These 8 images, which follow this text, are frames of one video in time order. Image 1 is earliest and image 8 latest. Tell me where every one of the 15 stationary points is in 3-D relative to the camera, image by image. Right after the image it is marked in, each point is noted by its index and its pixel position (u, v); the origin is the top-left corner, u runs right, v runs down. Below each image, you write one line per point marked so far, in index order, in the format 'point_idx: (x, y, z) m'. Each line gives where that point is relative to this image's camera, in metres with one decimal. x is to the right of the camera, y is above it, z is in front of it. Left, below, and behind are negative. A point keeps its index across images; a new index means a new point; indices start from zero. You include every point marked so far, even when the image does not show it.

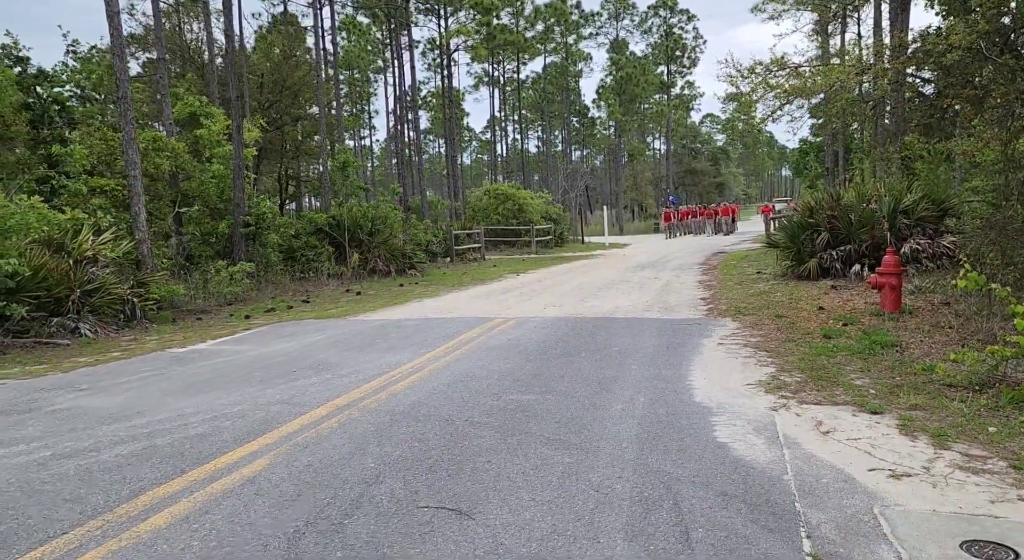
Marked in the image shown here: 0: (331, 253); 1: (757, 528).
0: (-5.0, +0.7, +16.9) m
1: (+1.2, -1.3, +3.2) m
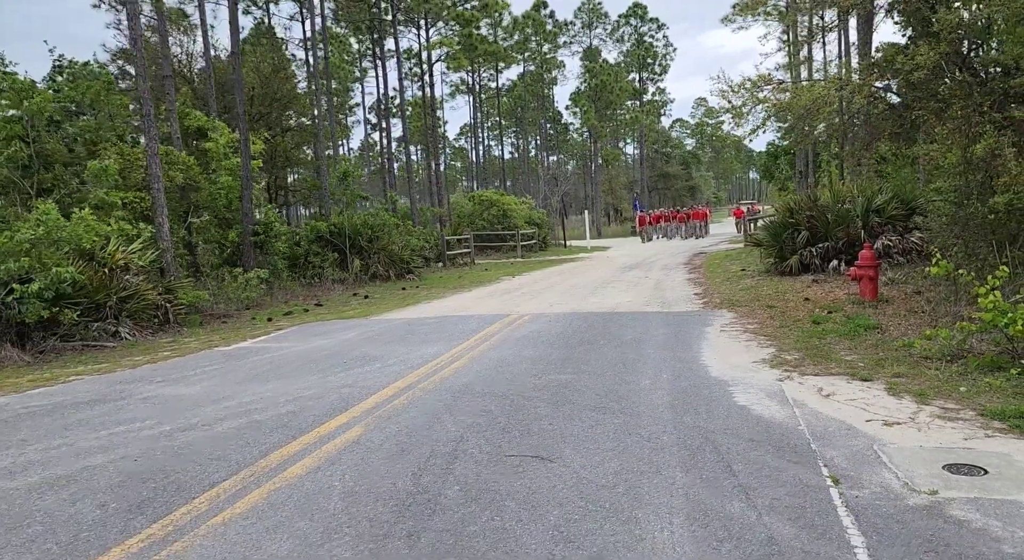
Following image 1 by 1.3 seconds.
0: (-5.0, +0.5, +17.5) m
1: (+1.7, -1.2, +4.0) m
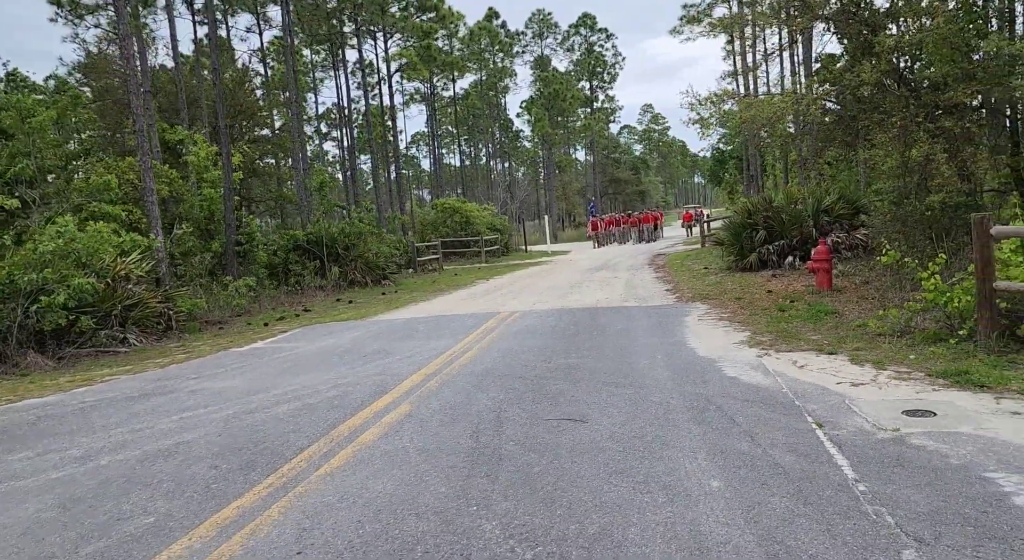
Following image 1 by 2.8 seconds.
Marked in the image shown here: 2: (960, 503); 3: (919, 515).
0: (-5.7, +0.3, +17.9) m
1: (+2.0, -1.0, +4.9) m
2: (+2.3, -1.1, +3.2) m
3: (+2.0, -1.2, +3.1) m
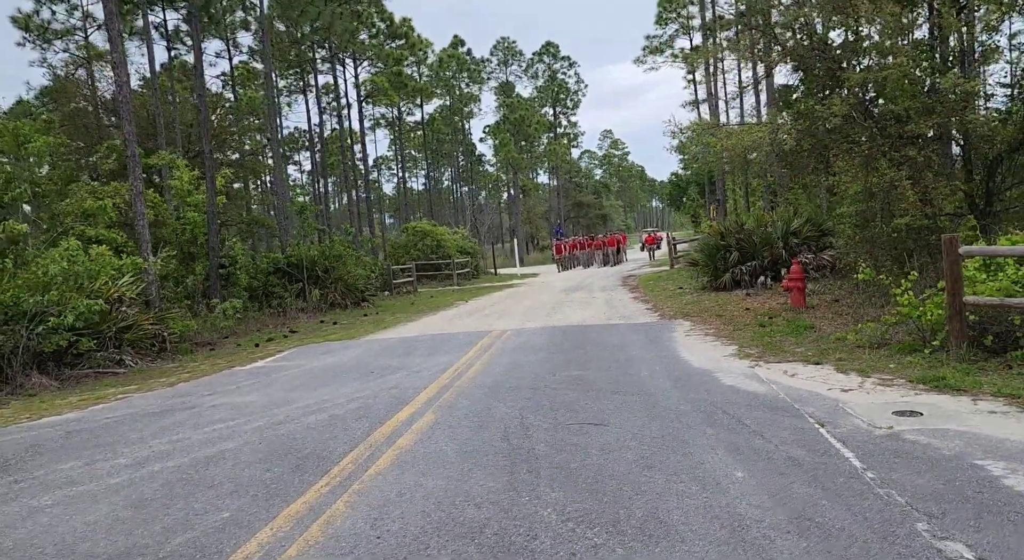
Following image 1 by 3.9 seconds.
0: (-6.3, -0.3, +17.9) m
1: (+2.2, -1.1, +5.3) m
2: (+2.6, -1.2, +3.6) m
3: (+2.3, -1.2, +3.5) m
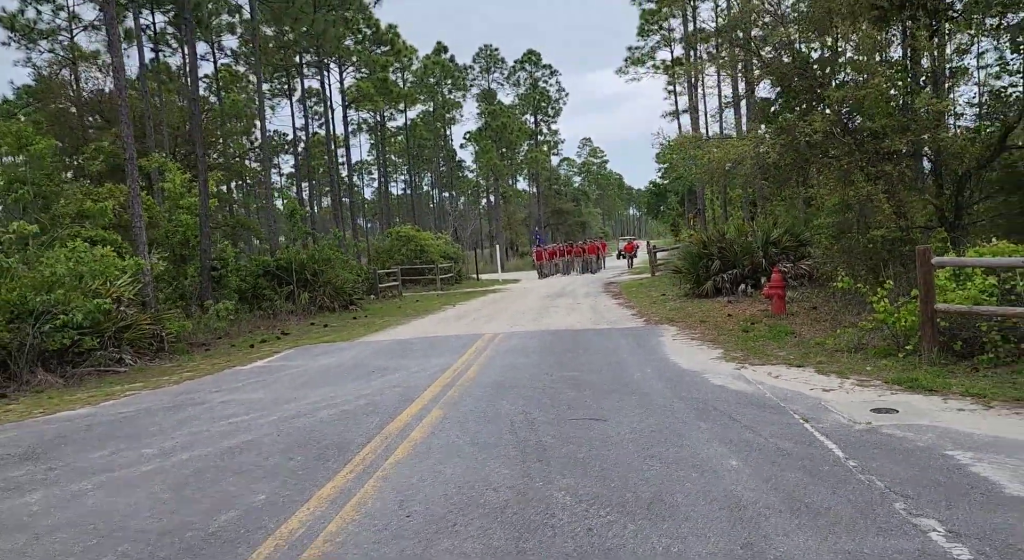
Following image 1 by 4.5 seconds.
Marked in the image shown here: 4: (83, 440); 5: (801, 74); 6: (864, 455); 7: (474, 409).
0: (-6.6, -0.4, +18.0) m
1: (+2.3, -1.2, +5.7) m
2: (+2.7, -1.2, +4.0) m
3: (+2.4, -1.3, +3.9) m
4: (-3.8, -1.4, +5.6) m
5: (+5.4, +3.8, +11.6) m
6: (+2.5, -1.2, +4.4) m
7: (-0.4, -1.3, +6.1) m
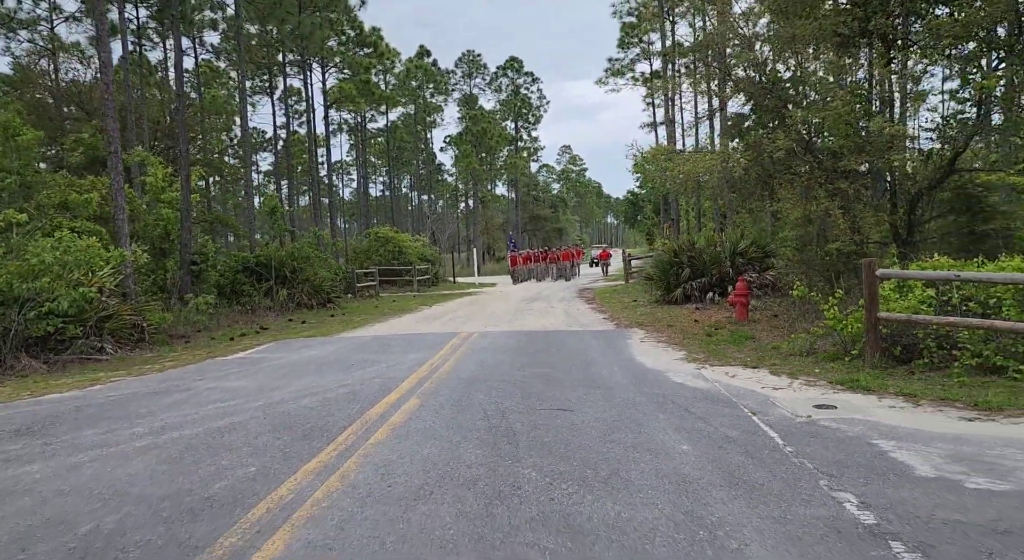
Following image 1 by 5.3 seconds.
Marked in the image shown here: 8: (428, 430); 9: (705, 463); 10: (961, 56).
0: (-7.3, -0.2, +18.2) m
1: (+2.0, -1.2, +6.2) m
2: (+2.5, -1.3, +4.5) m
3: (+2.2, -1.3, +4.4) m
4: (-4.1, -1.3, +5.8) m
5: (+5.0, +3.6, +12.2) m
6: (+2.3, -1.3, +4.9) m
7: (-0.6, -1.2, +6.5) m
8: (-0.7, -1.3, +5.3) m
9: (+1.4, -1.3, +4.4) m
10: (+7.5, +3.7, +10.5) m
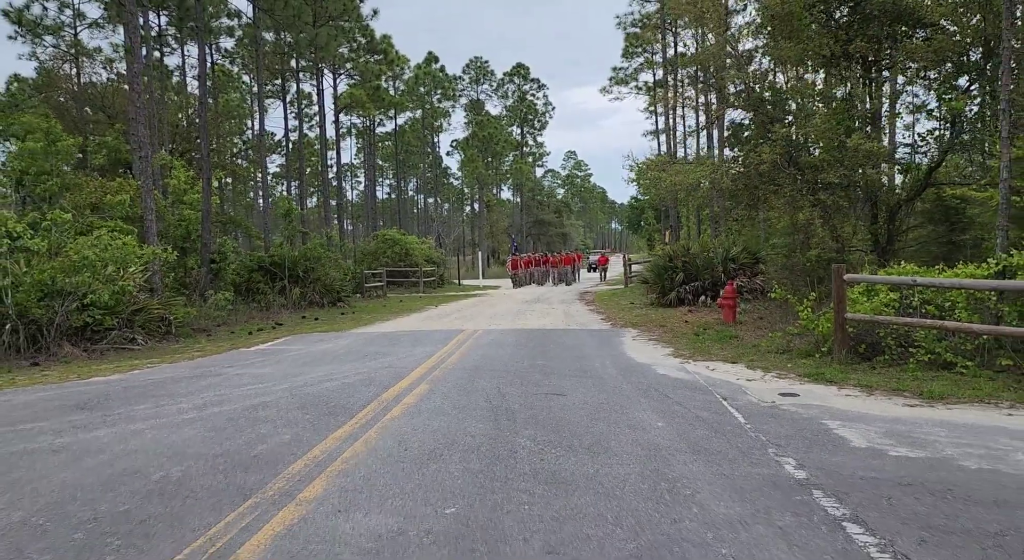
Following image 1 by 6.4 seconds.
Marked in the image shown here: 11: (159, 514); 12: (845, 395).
0: (-7.2, -0.2, +19.0) m
1: (+2.0, -1.3, +6.9) m
2: (+2.5, -1.3, +5.3) m
3: (+2.2, -1.3, +5.2) m
4: (-4.1, -1.2, +6.6) m
5: (+5.1, +3.6, +13.0) m
6: (+2.2, -1.3, +5.6) m
7: (-0.7, -1.2, +7.2) m
8: (-0.7, -1.3, +6.1) m
9: (+1.3, -1.3, +5.2) m
10: (+7.6, +3.6, +11.3) m
11: (-2.1, -1.4, +3.7) m
12: (+3.5, -1.2, +6.6) m
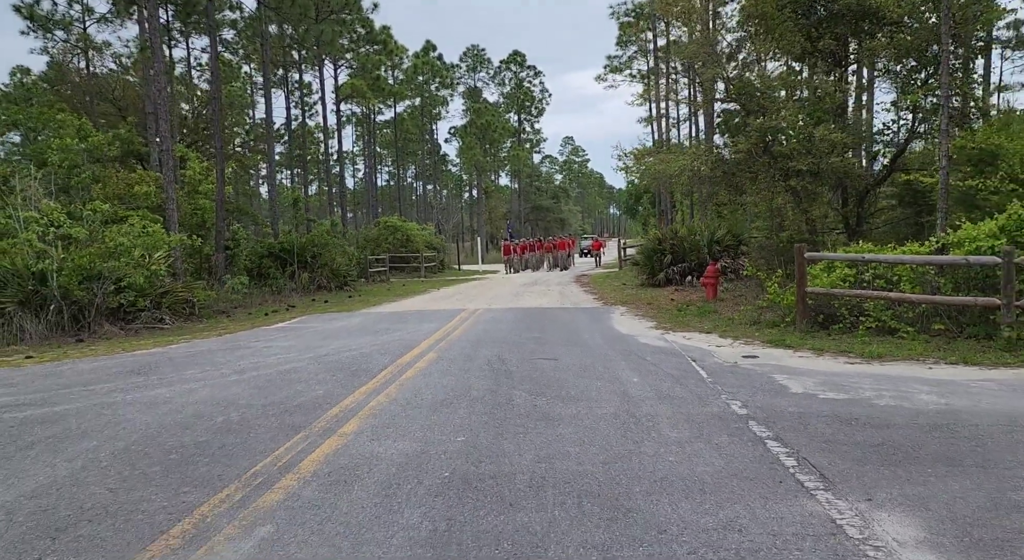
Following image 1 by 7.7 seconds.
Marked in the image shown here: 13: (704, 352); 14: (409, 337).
0: (-7.3, +0.3, +19.9) m
1: (+2.0, -1.0, +7.9) m
2: (+2.5, -1.0, +6.3) m
3: (+2.2, -1.1, +6.2) m
4: (-4.1, -1.0, +7.6) m
5: (+5.0, +4.0, +13.9) m
6: (+2.2, -1.0, +6.6) m
7: (-0.7, -1.0, +8.2) m
8: (-0.7, -1.0, +7.1) m
9: (+1.3, -1.1, +6.2) m
10: (+7.5, +4.1, +12.2) m
11: (-2.1, -1.2, +4.7) m
12: (+3.5, -0.9, +7.6) m
13: (+2.6, -1.0, +8.3) m
14: (-1.6, -0.9, +9.7) m
